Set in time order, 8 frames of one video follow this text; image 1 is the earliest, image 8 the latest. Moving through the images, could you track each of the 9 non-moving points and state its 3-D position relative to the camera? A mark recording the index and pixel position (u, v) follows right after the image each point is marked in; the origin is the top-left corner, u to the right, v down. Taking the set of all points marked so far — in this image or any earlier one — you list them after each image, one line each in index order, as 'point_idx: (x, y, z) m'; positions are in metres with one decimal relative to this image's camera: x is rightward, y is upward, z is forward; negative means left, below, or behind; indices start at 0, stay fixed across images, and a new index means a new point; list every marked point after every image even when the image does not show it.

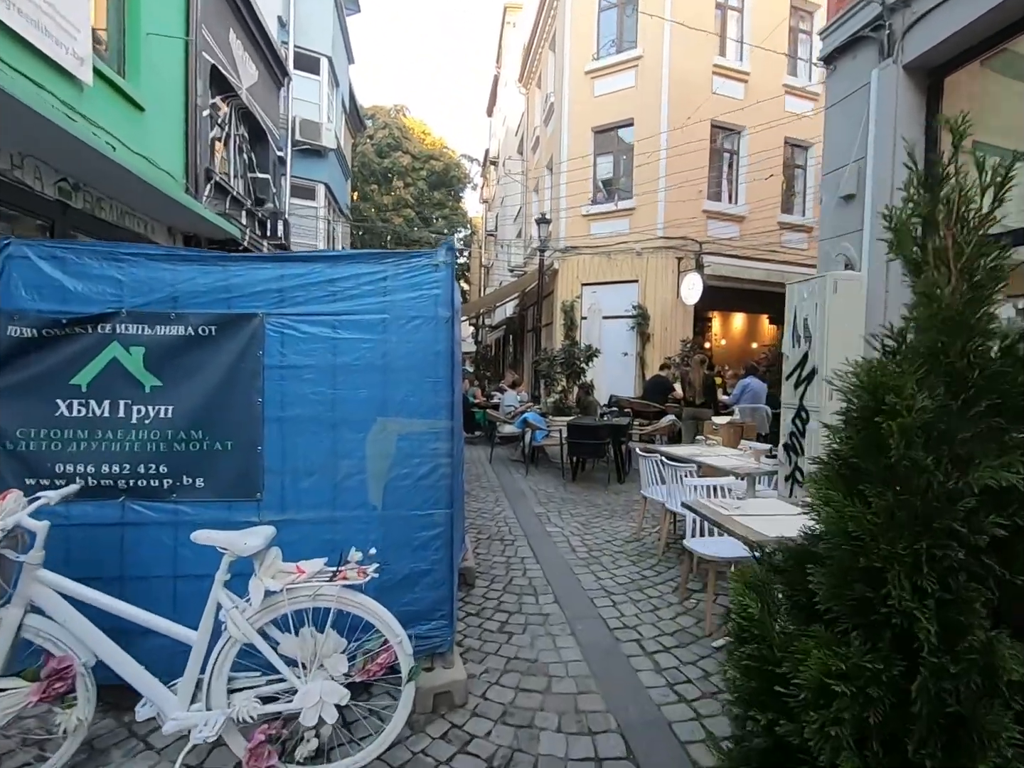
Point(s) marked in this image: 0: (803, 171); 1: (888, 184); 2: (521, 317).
0: (+7.1, +5.1, +13.1) m
1: (+2.7, +1.4, +3.9) m
2: (+0.3, +2.3, +18.8) m
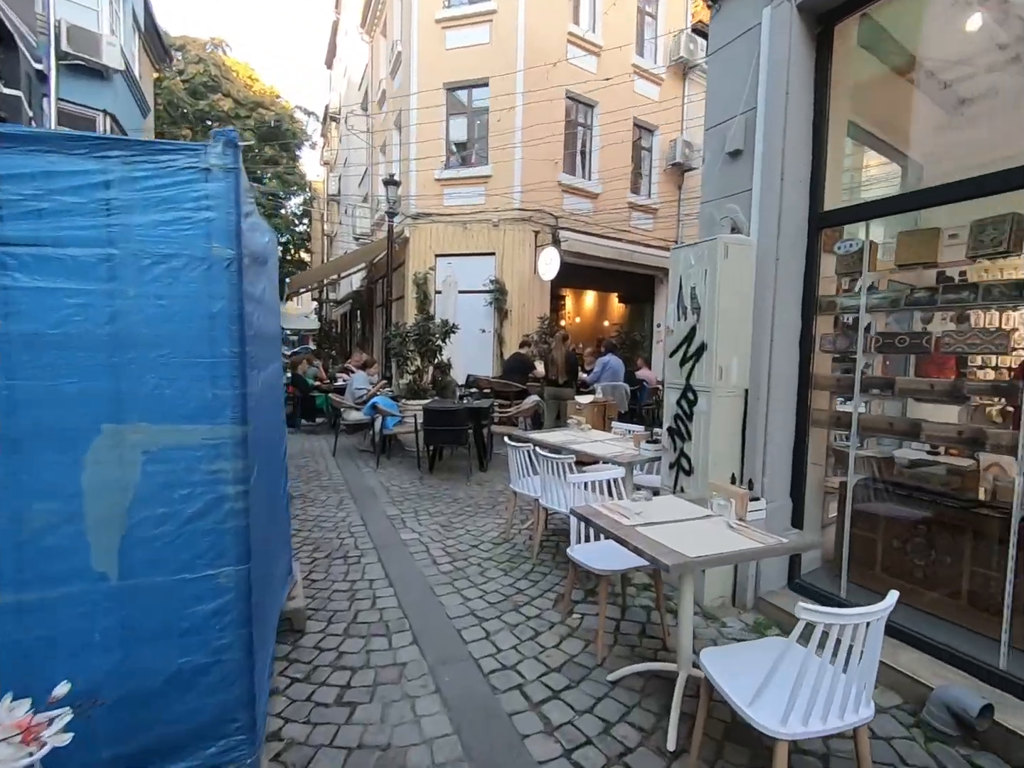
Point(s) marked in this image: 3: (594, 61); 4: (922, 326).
0: (+3.4, +5.7, +13.4) m
1: (+1.7, +1.6, +3.5) m
2: (-4.6, +3.0, +17.2) m
3: (+1.8, +7.3, +12.2) m
4: (+2.7, +0.4, +3.4) m
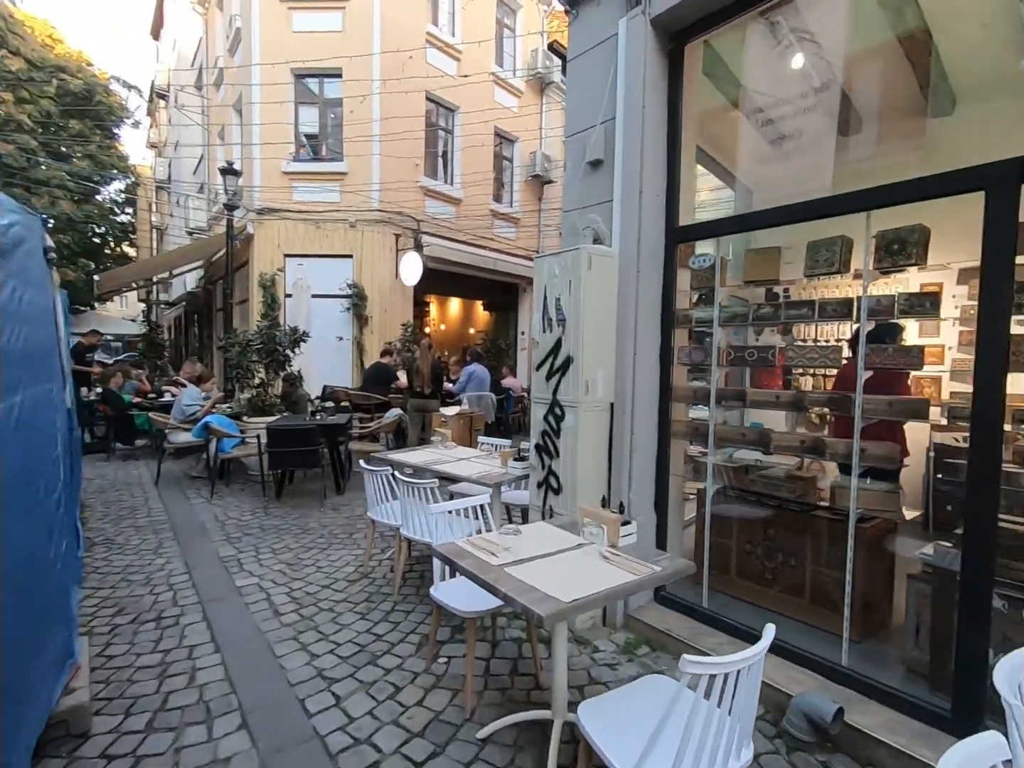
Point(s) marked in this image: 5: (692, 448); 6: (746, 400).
0: (0.0, +5.5, +13.5) m
1: (+0.8, +1.5, +3.5) m
2: (-8.6, +2.6, +15.3) m
3: (-1.3, +7.1, +12.0) m
4: (+1.7, +0.3, +3.6) m
5: (+1.3, -0.4, +3.7) m
6: (+1.7, -0.1, +3.7) m
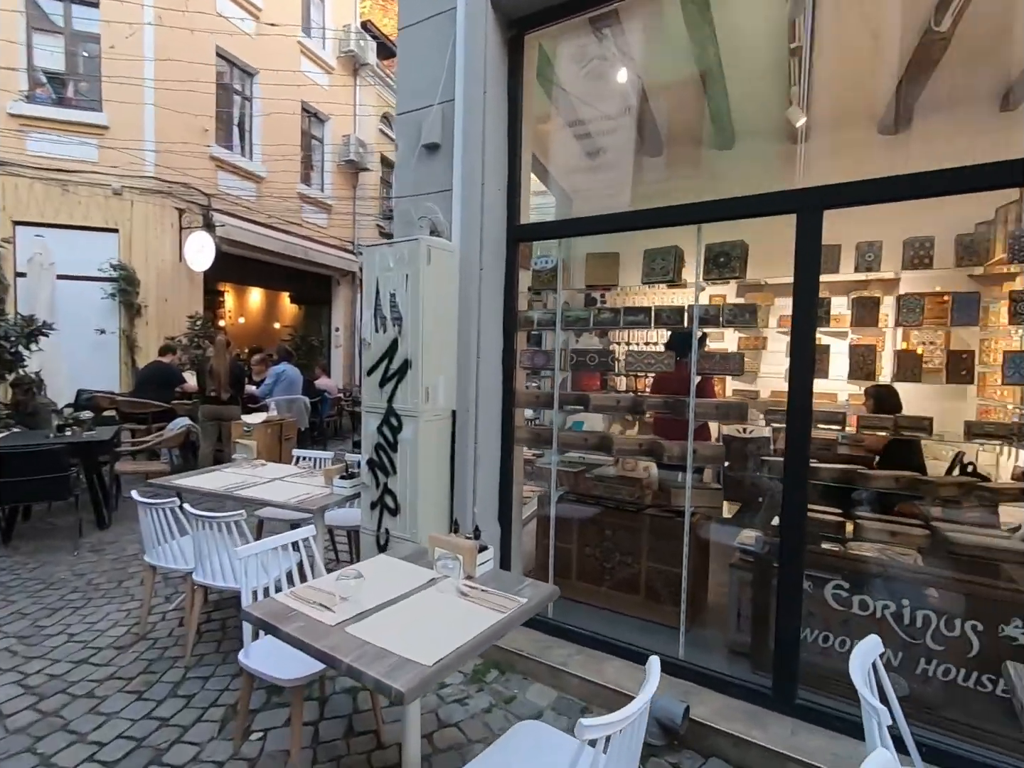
0: (-4.4, +5.5, +12.4) m
1: (-0.2, +1.5, +3.2) m
2: (-13.1, +2.5, +11.2) m
3: (-5.1, +7.1, +10.5) m
4: (+0.6, +0.3, +3.7) m
5: (+0.2, -0.5, +3.6) m
6: (+0.5, -0.1, +3.7) m
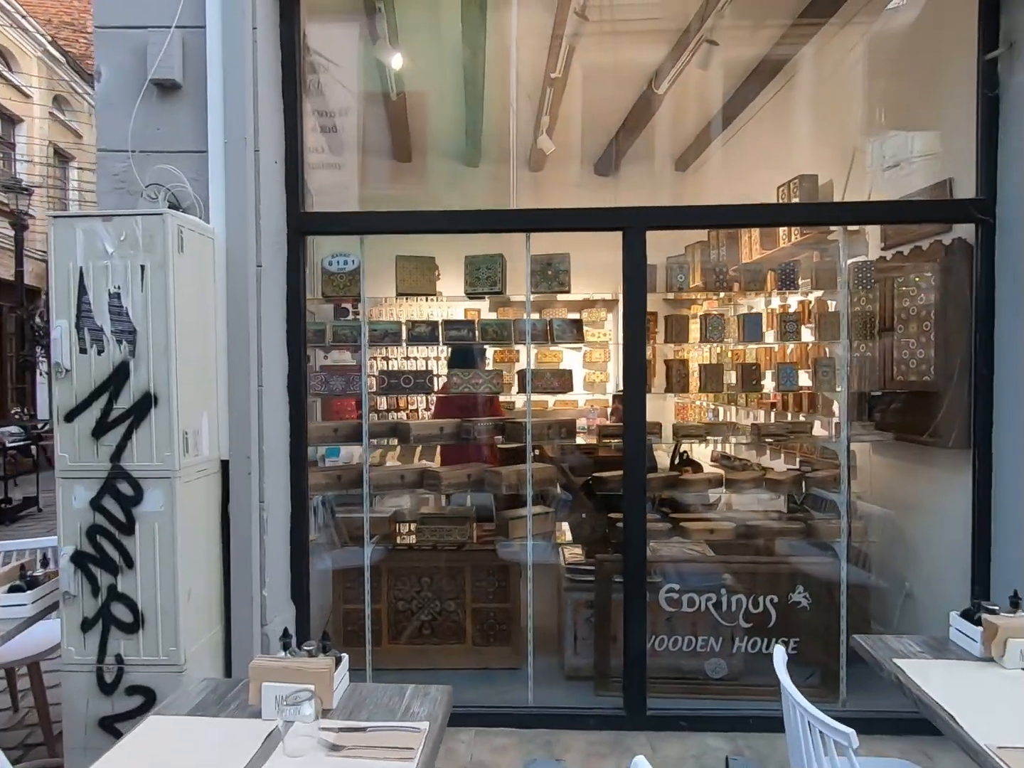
0: (-9.7, +4.9, +8.2) m
1: (-1.1, +1.3, +2.4) m
2: (-16.3, +1.5, +2.7) m
3: (-9.4, +6.5, +6.2) m
4: (-0.6, +0.1, +3.2) m
5: (-1.0, -0.6, +2.9) m
6: (-0.7, -0.3, +3.2) m
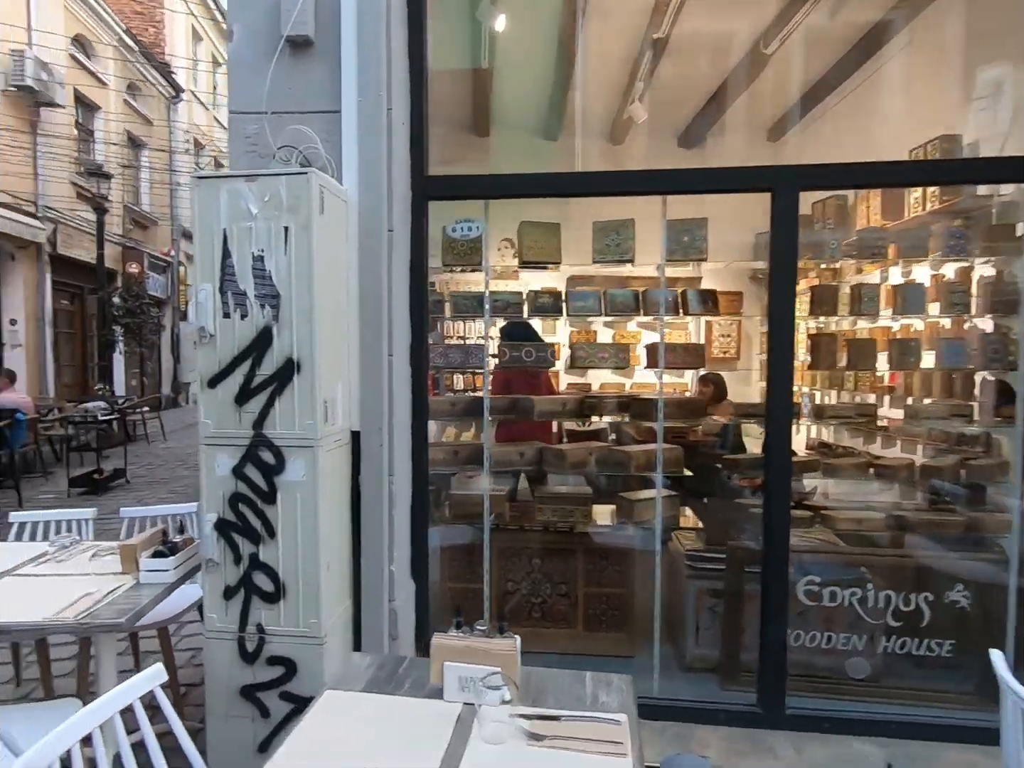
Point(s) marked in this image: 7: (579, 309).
0: (-8.6, +5.3, +8.6) m
1: (-0.5, +1.4, +2.3) m
2: (-15.6, +1.9, +3.7) m
3: (-8.4, +6.8, +6.5) m
4: (+0.1, +0.3, +3.1) m
5: (-0.3, -0.5, +2.8) m
6: (0.0, -0.1, +3.1) m
7: (+0.3, +0.4, +3.1) m
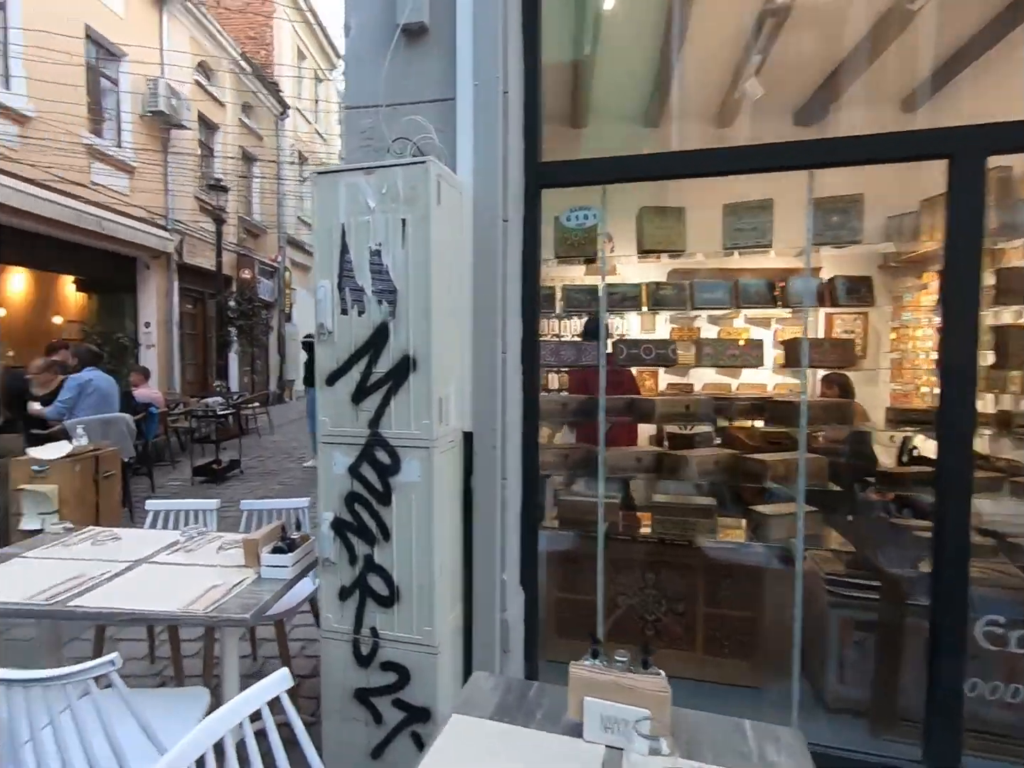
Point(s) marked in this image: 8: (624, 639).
0: (-7.0, +5.3, +9.6) m
1: (0.0, +1.4, +2.1) m
2: (-14.8, +2.0, +5.8) m
3: (-7.1, +6.9, +7.5) m
4: (+0.7, +0.3, +2.9) m
5: (+0.2, -0.5, +2.7) m
6: (+0.6, -0.1, +2.9) m
7: (+0.9, +0.4, +2.8) m
8: (+0.5, -1.3, +2.8) m
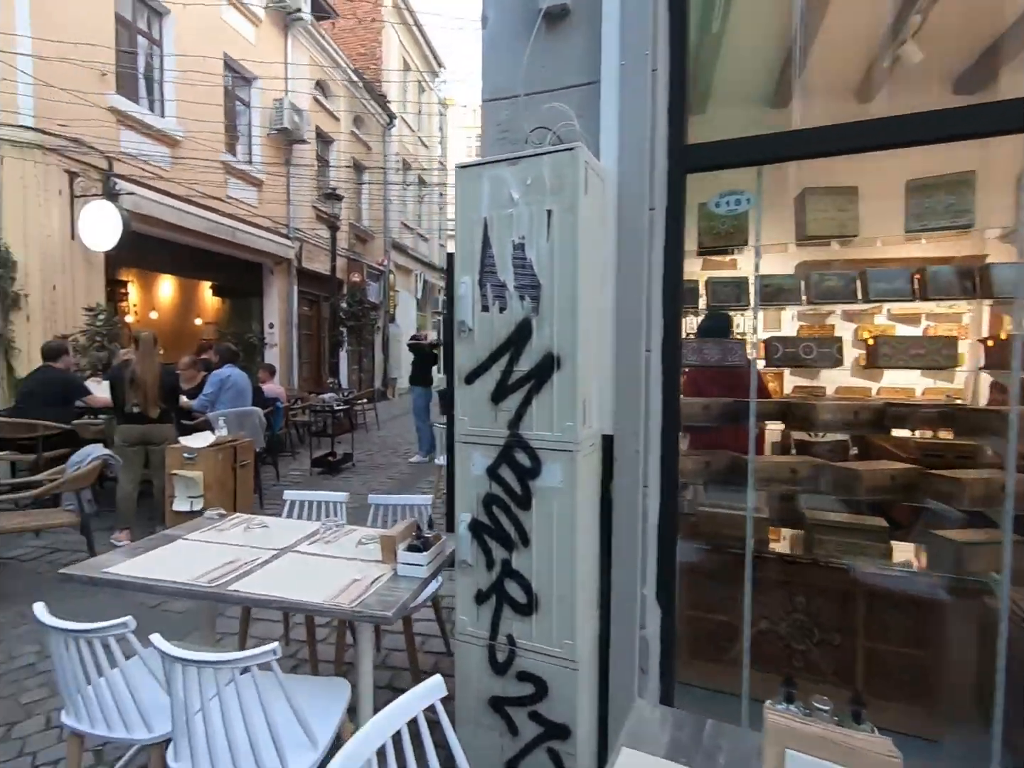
0: (-5.1, +5.4, +10.4) m
1: (+0.5, +1.4, +2.0) m
2: (-13.4, +2.2, +8.0) m
3: (-5.5, +7.0, +8.5) m
4: (+1.3, +0.3, +2.6) m
5: (+0.8, -0.5, +2.5) m
6: (+1.2, -0.2, +2.6) m
7: (+1.6, +0.4, +2.5) m
8: (+1.2, -1.3, +2.6) m
